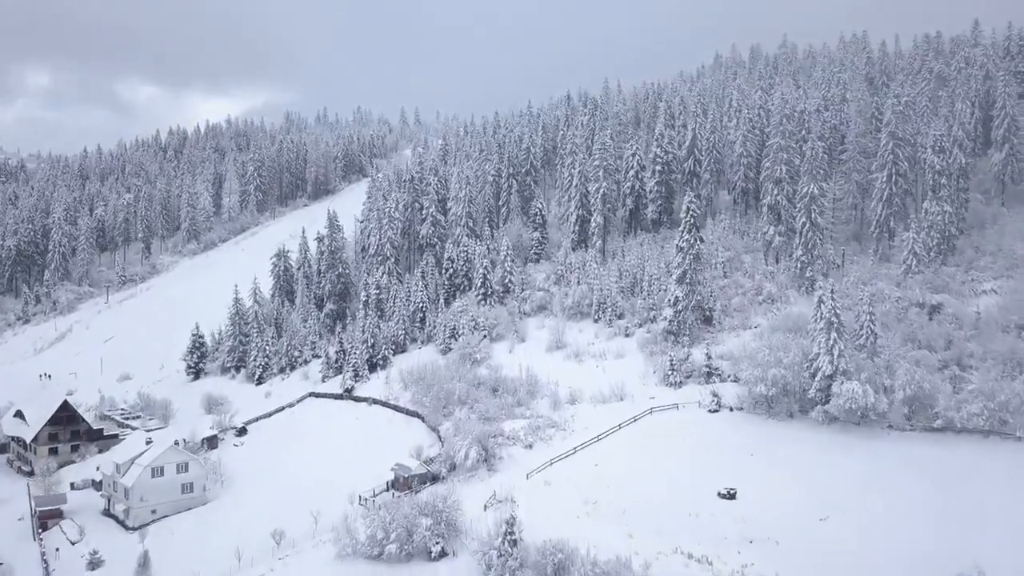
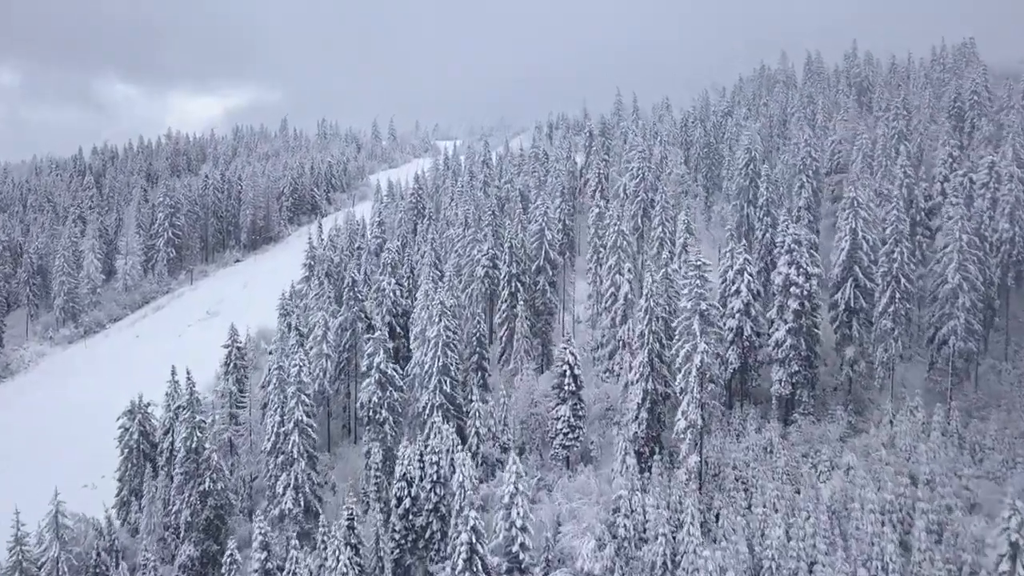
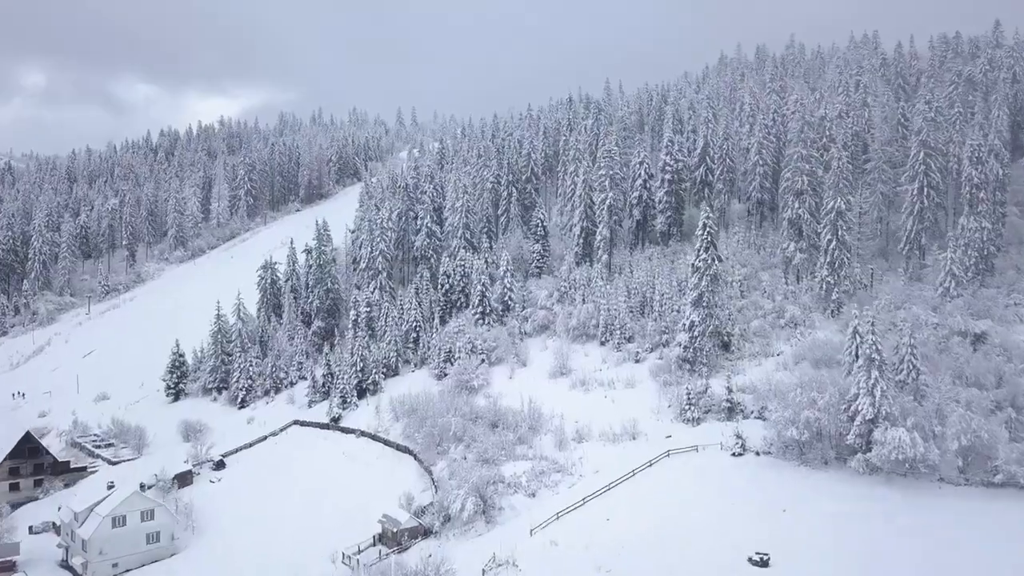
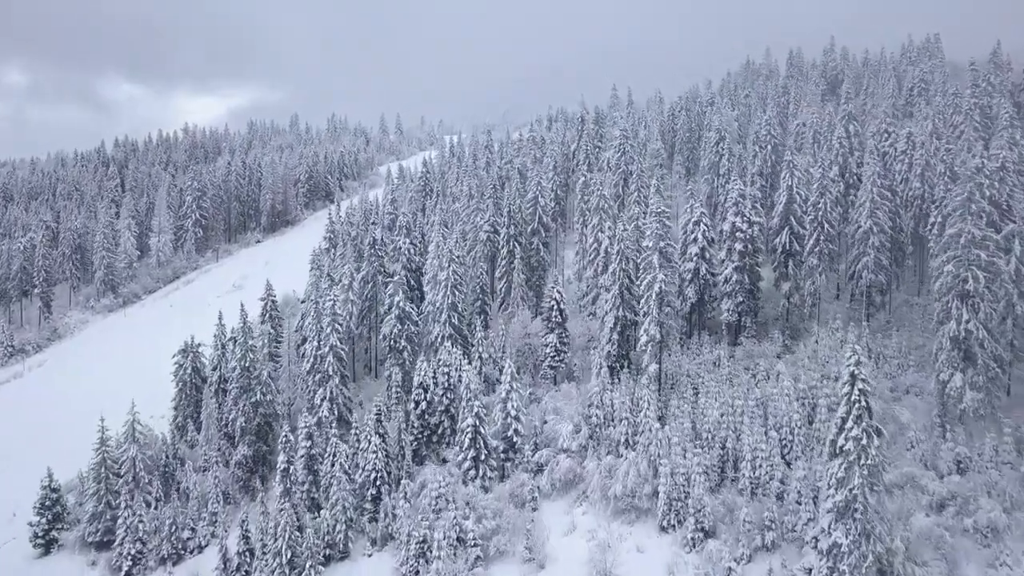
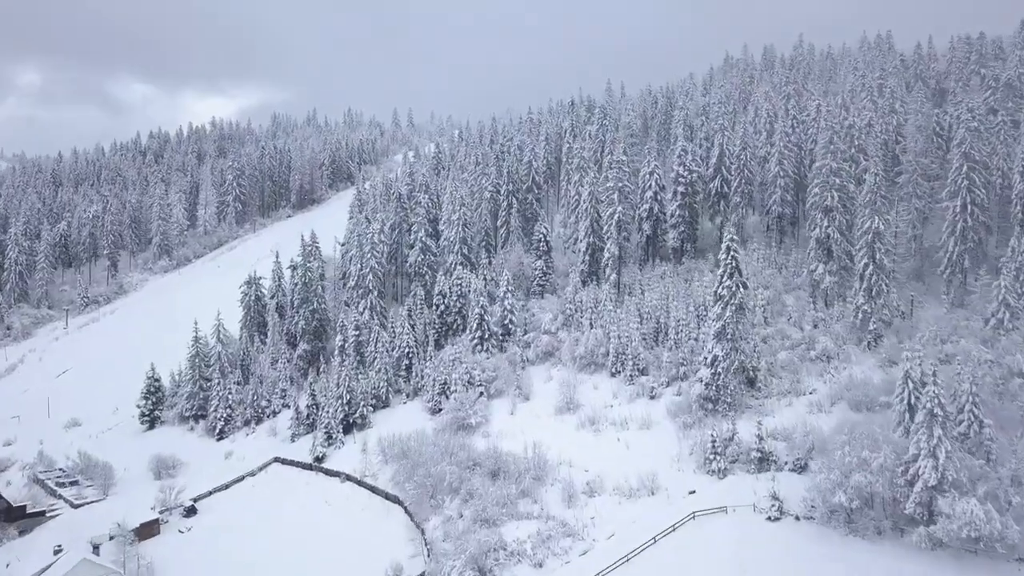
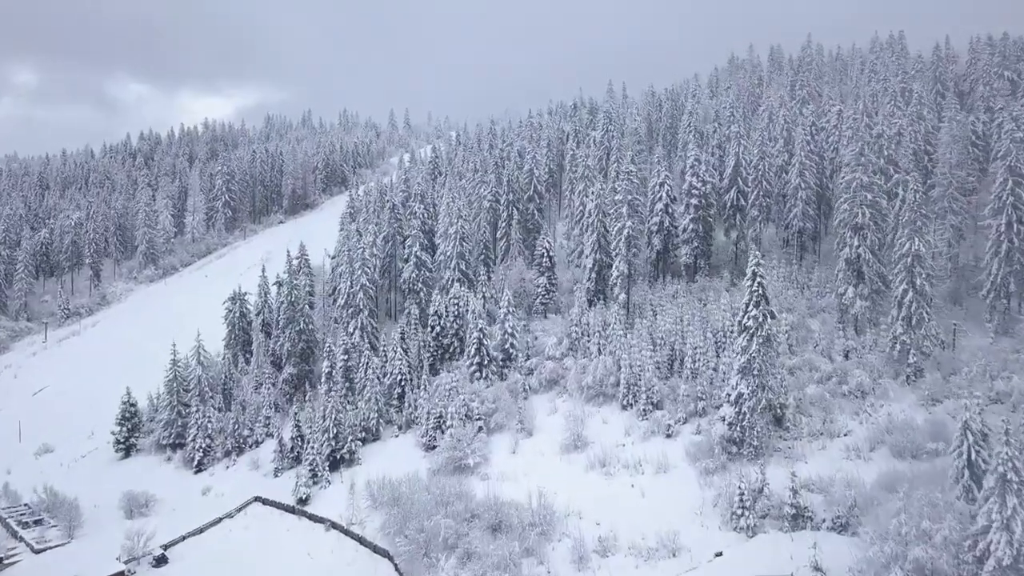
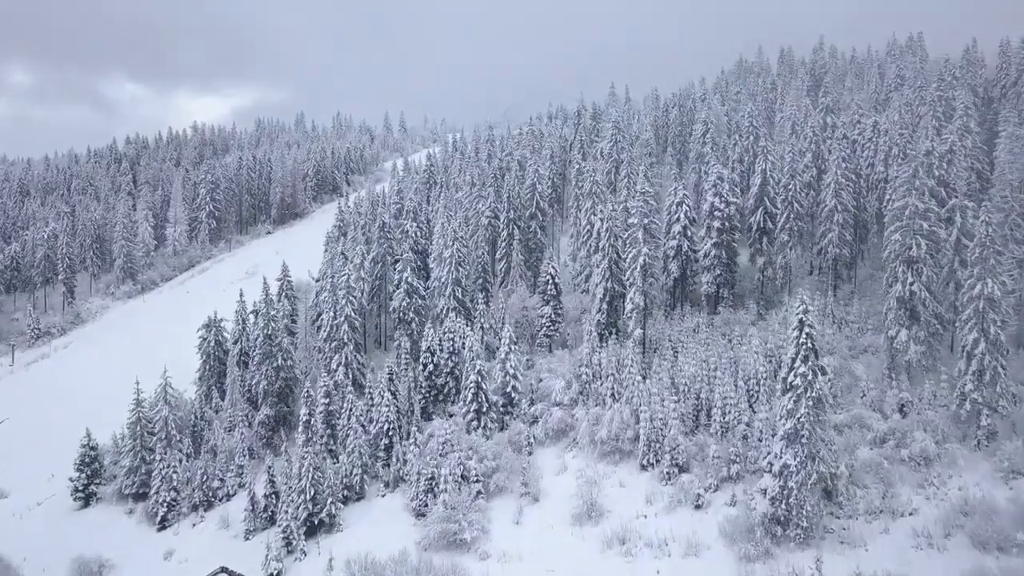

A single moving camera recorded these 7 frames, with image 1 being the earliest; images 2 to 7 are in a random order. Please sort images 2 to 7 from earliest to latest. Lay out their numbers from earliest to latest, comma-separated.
3, 5, 6, 7, 4, 2
